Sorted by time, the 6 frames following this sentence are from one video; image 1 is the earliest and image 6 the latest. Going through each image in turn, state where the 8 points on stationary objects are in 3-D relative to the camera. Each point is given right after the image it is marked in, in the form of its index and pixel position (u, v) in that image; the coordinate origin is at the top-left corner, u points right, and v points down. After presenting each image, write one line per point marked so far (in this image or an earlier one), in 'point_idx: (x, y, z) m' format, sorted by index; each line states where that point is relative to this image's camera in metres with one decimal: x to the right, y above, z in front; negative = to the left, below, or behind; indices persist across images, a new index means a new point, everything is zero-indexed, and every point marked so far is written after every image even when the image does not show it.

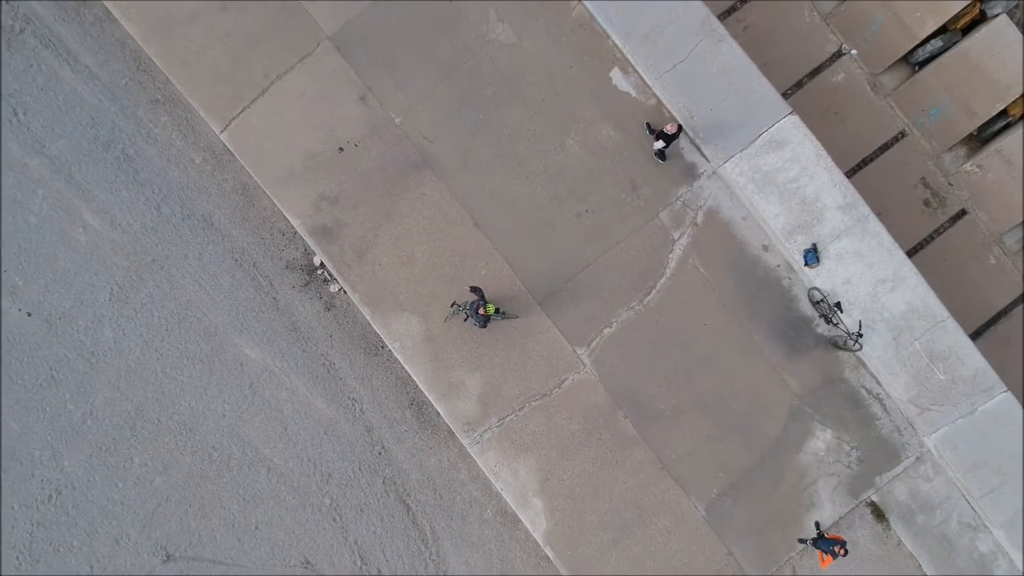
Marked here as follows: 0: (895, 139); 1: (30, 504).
0: (+3.7, +1.5, +5.5) m
1: (-4.4, -2.0, +5.1) m
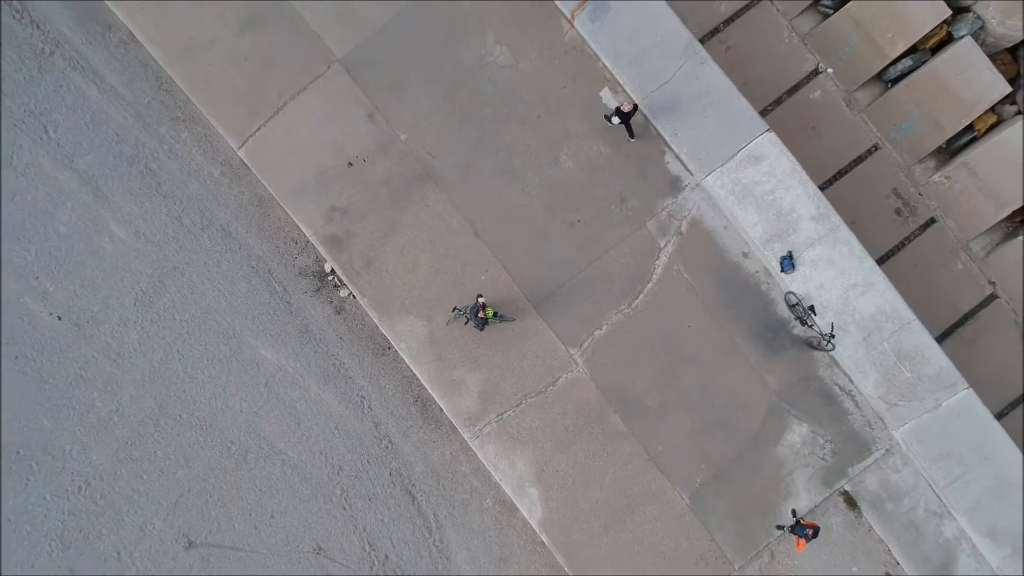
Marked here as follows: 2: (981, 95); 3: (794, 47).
0: (+3.7, +1.4, +5.9) m
1: (-4.4, -2.0, +5.5) m
2: (+4.8, +2.0, +5.7) m
3: (+2.9, +2.5, +5.8) m
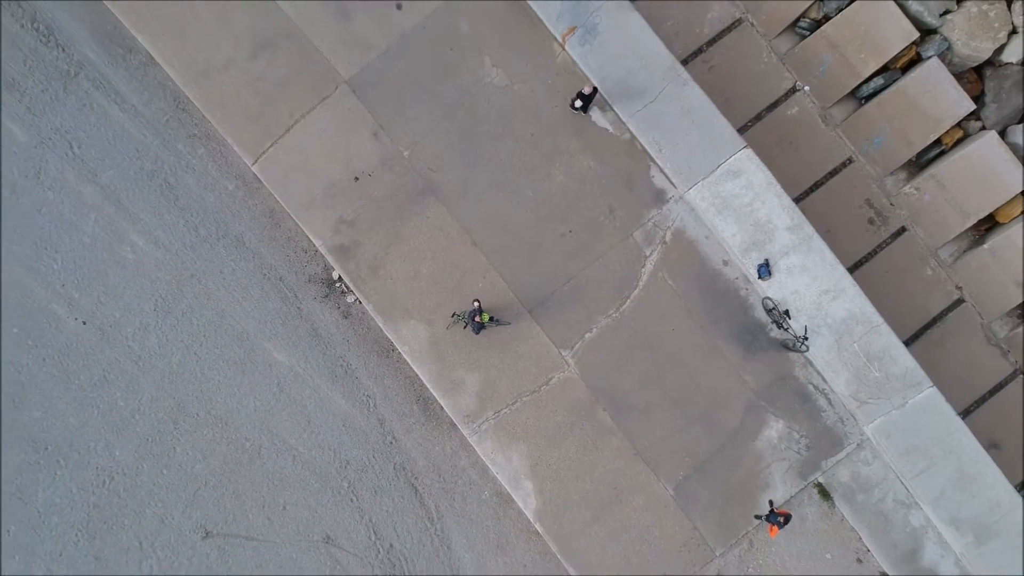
0: (+3.7, +1.4, +6.2) m
1: (-4.5, -2.1, +5.9) m
2: (+4.7, +1.9, +6.1) m
3: (+2.9, +2.4, +6.2) m
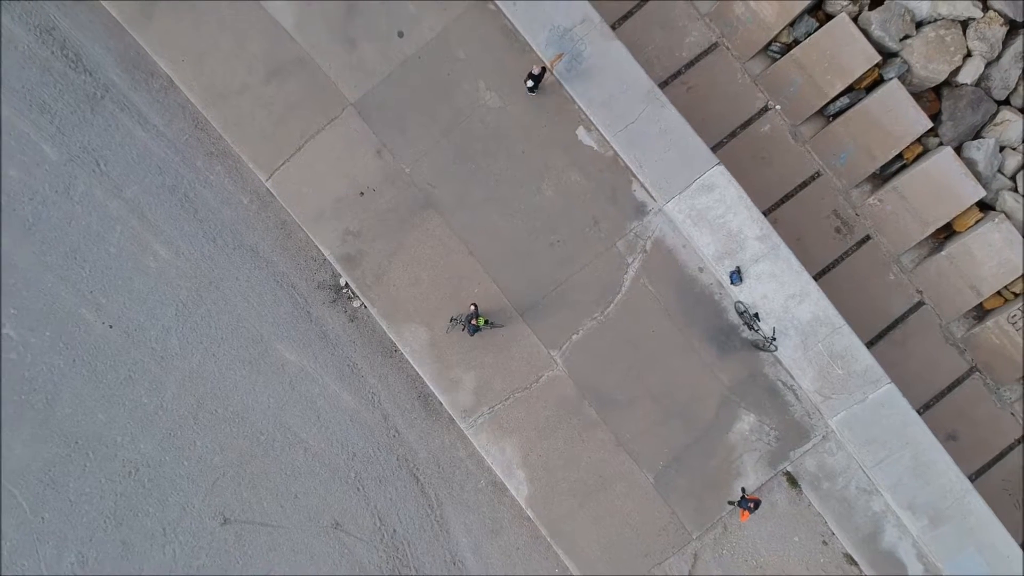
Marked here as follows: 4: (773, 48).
0: (+3.6, +1.3, +6.7) m
1: (-4.5, -2.2, +6.4) m
2: (+4.7, +1.9, +6.6) m
3: (+2.8, +2.4, +6.7) m
4: (+3.1, +2.9, +6.7) m
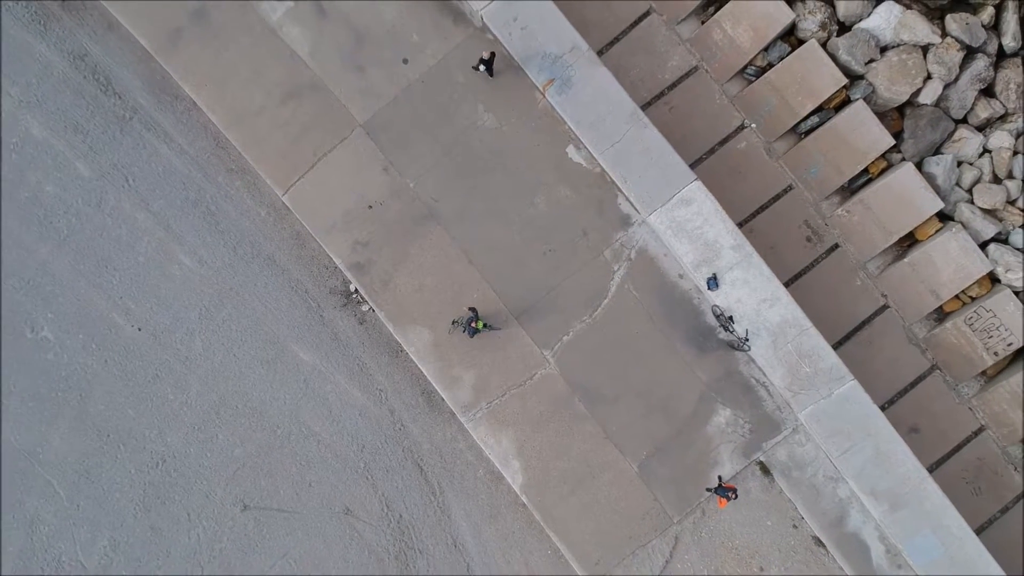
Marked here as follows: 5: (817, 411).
0: (+3.5, +1.3, +7.3) m
1: (-4.6, -2.2, +7.0) m
2: (+4.6, +1.8, +7.2) m
3: (+2.7, +2.3, +7.3) m
4: (+3.1, +2.8, +7.3) m
5: (+3.5, -1.4, +6.5) m
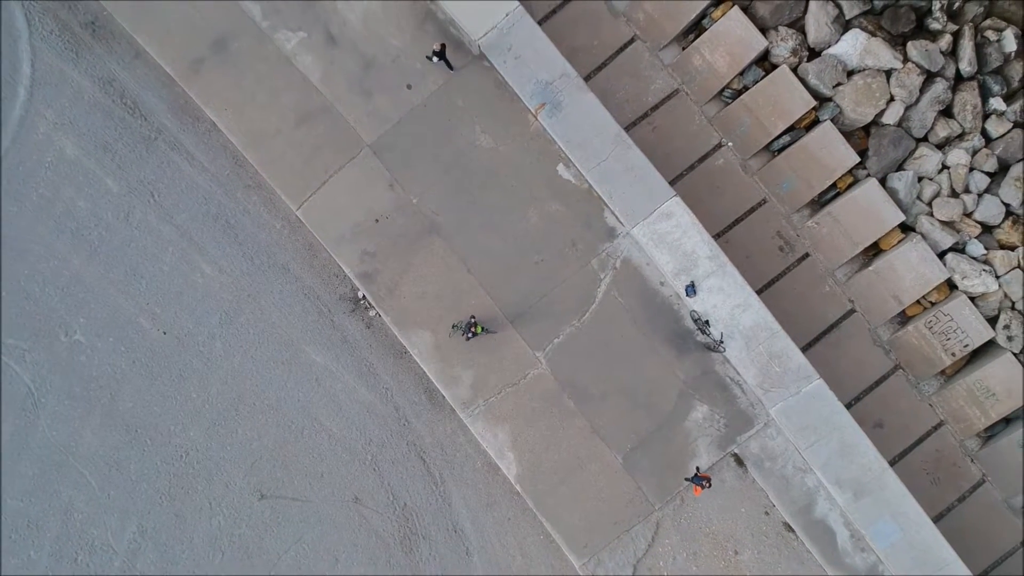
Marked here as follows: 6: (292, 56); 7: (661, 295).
0: (+3.5, +1.2, +7.9) m
1: (-4.6, -2.3, +7.6) m
2: (+4.5, +1.7, +7.8) m
3: (+2.7, +2.3, +7.9) m
4: (+3.0, +2.8, +7.9) m
5: (+3.5, -1.5, +7.1) m
6: (-2.9, +3.1, +7.4) m
7: (+1.9, -0.1, +7.3) m
